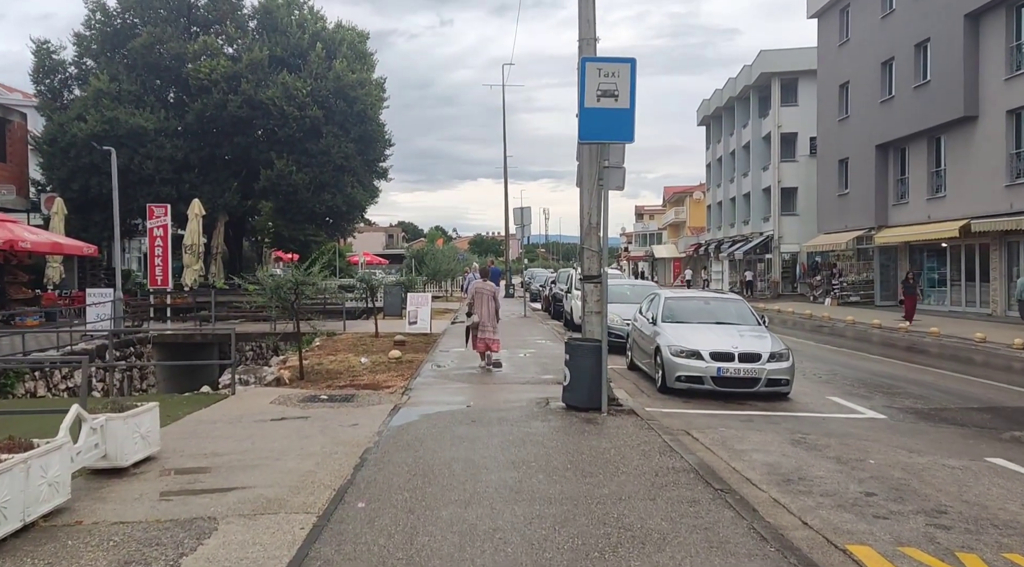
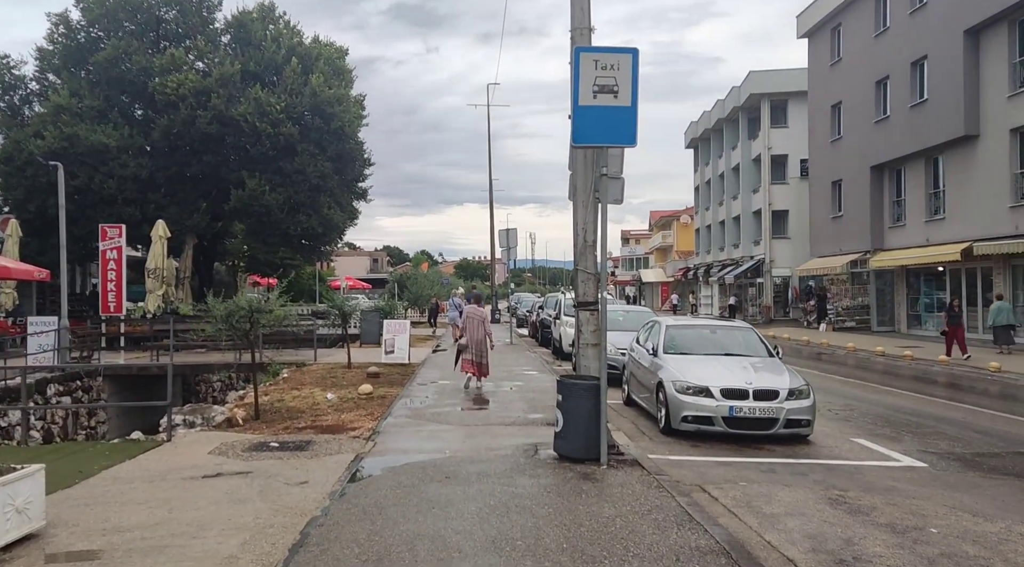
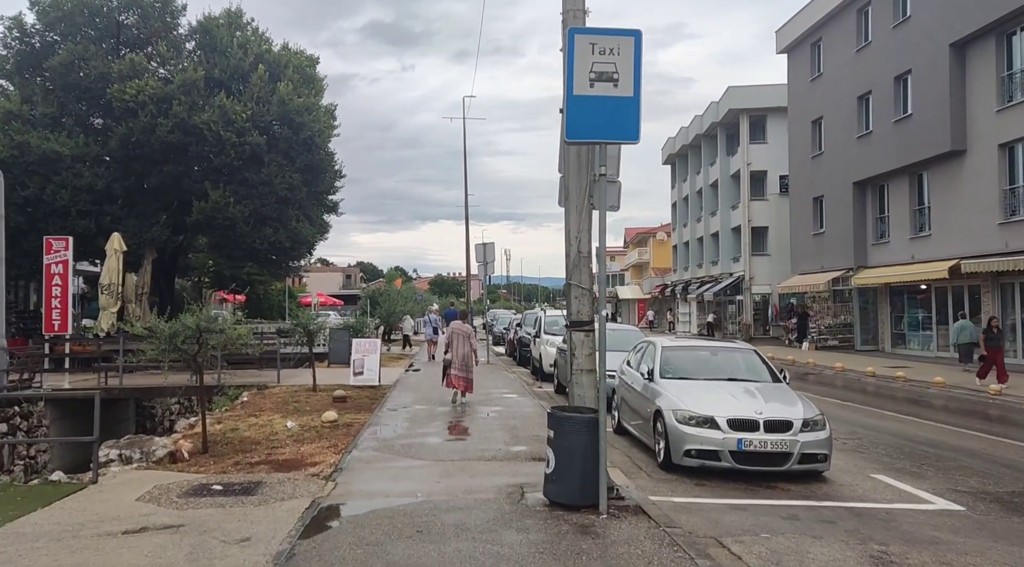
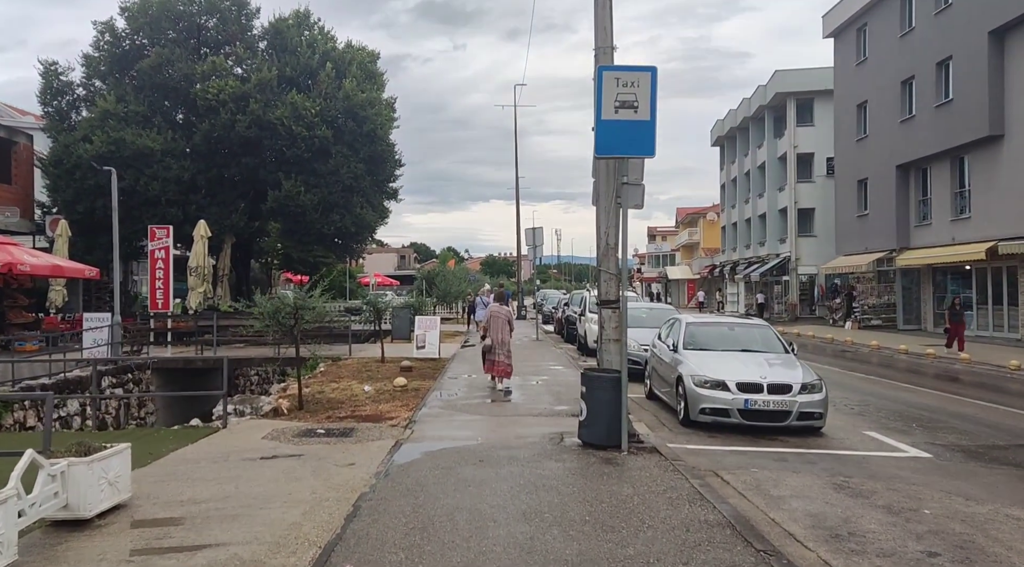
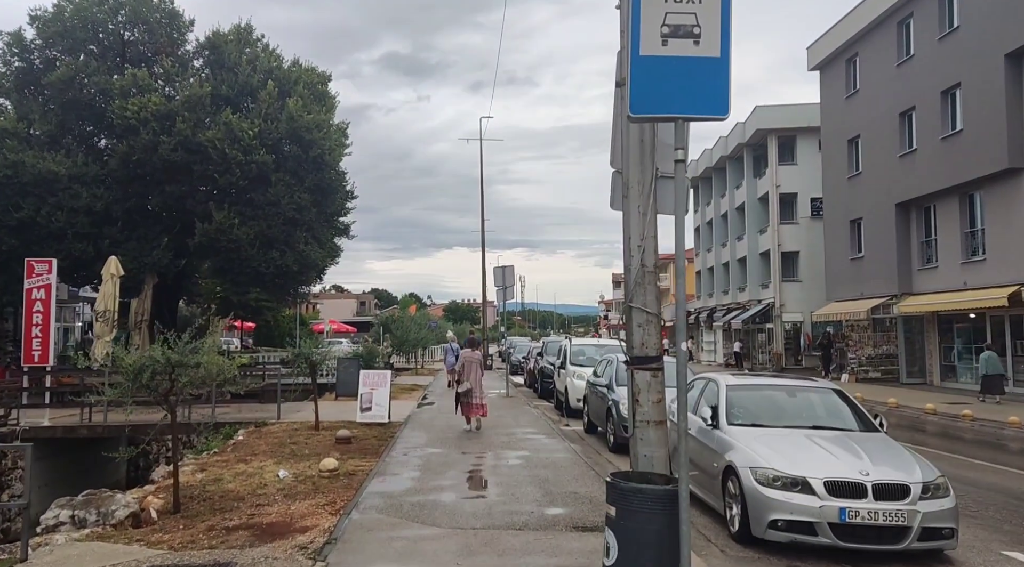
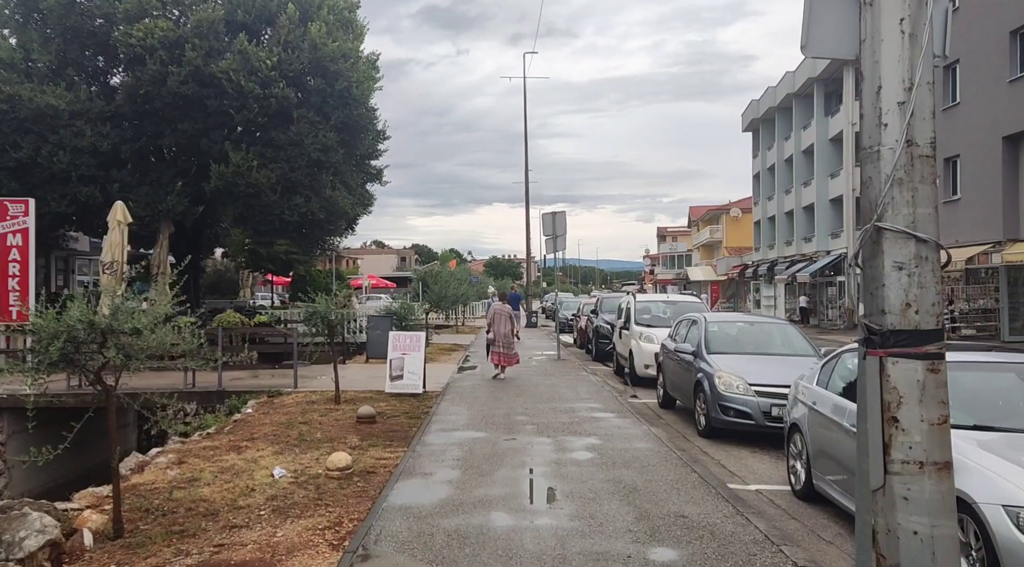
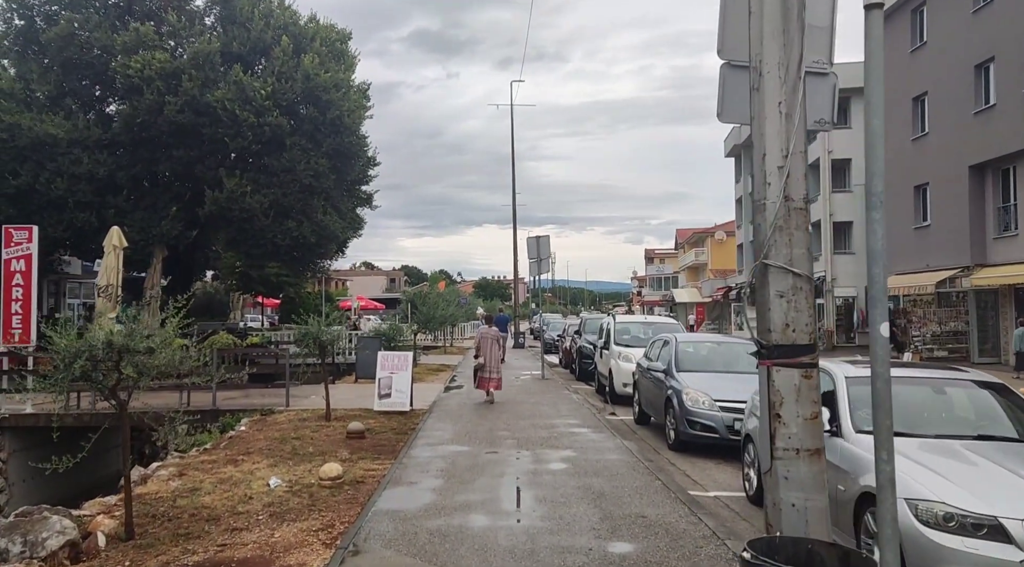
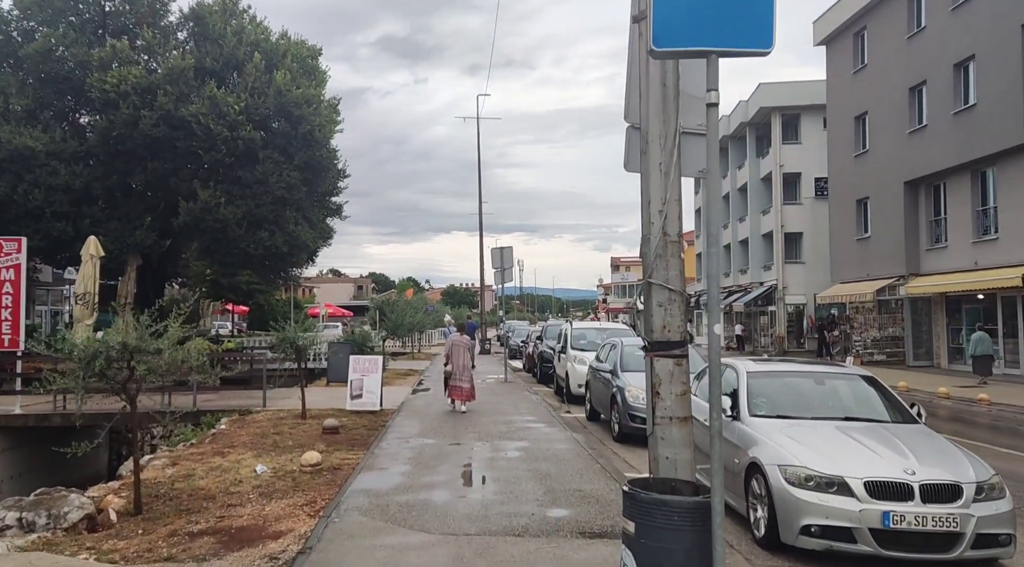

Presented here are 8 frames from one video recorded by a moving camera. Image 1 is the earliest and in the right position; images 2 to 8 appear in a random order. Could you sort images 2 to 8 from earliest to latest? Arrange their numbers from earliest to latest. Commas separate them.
4, 2, 3, 5, 8, 7, 6
